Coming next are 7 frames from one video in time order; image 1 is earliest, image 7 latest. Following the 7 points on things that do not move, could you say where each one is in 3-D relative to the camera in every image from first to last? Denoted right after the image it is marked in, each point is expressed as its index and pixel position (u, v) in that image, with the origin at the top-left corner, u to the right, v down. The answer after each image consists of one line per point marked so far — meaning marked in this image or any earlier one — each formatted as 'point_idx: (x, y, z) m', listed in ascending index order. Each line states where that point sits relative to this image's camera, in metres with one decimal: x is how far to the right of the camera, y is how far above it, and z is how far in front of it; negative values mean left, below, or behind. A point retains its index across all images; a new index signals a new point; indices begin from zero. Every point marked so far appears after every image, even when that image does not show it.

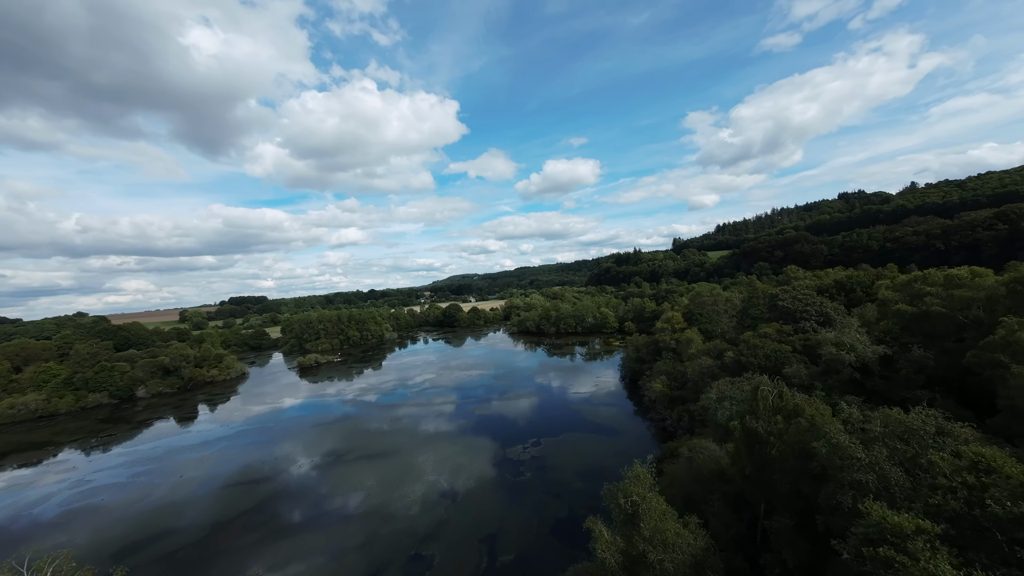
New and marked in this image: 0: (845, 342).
0: (+18.6, -3.0, +19.5) m
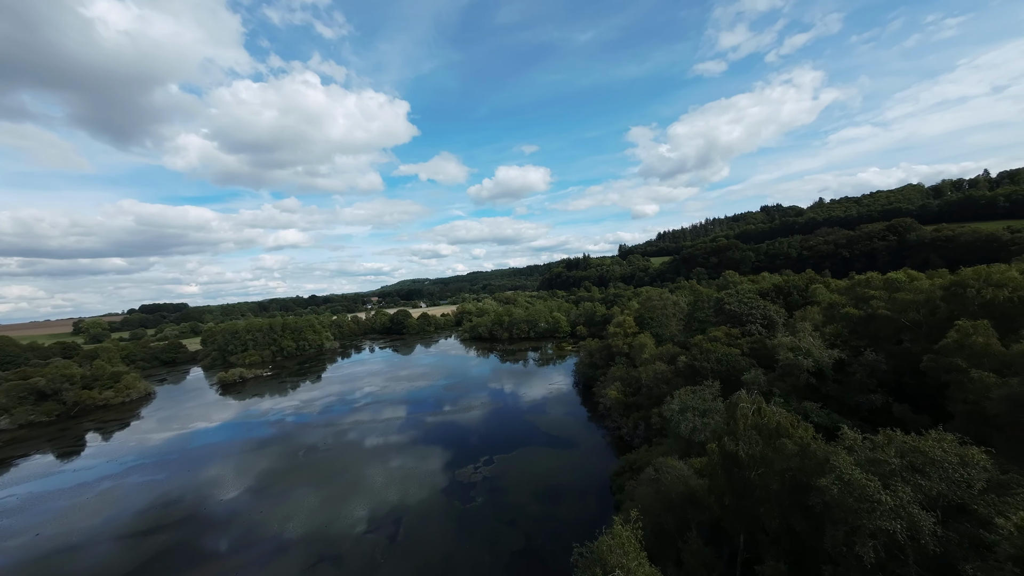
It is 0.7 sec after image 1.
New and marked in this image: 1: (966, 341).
0: (+15.9, -3.2, +19.2) m
1: (+17.2, -2.0, +13.3) m
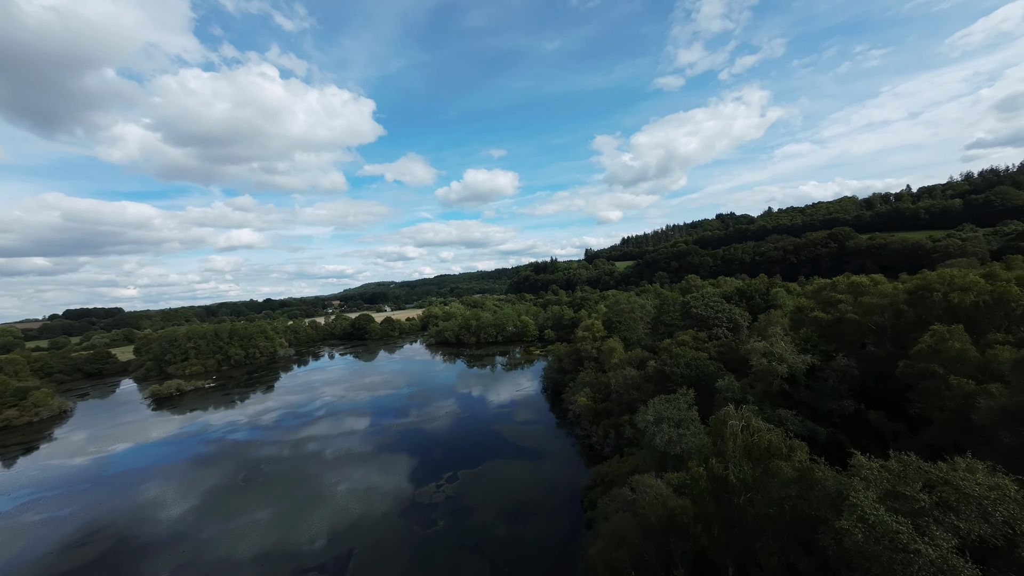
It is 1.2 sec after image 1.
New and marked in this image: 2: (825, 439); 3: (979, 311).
0: (+14.0, -3.4, +18.8) m
1: (+15.9, -2.2, +13.0) m
2: (+14.7, -7.1, +16.5) m
3: (+19.1, -0.9, +14.4) m
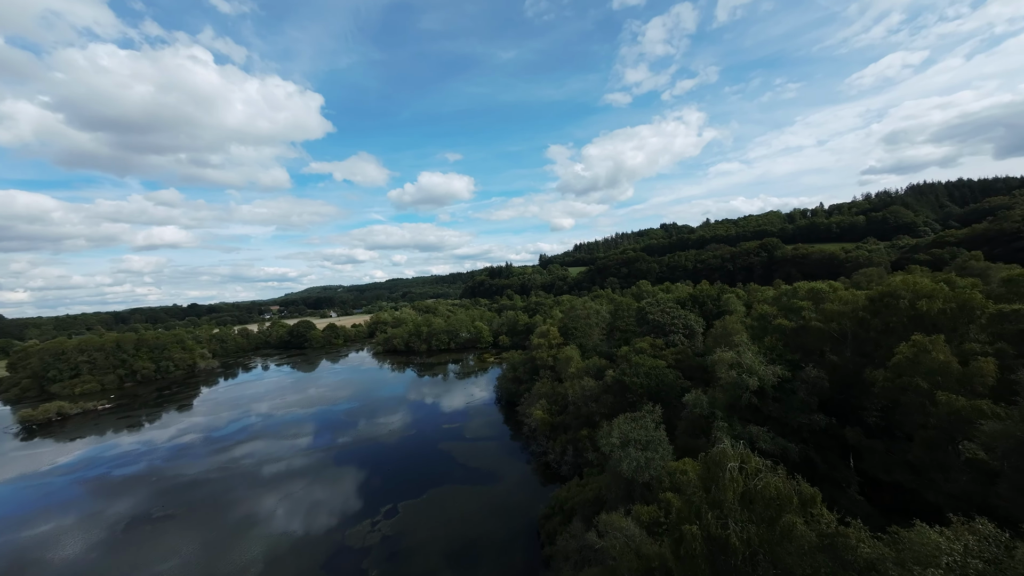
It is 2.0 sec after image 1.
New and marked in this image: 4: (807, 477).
0: (+11.5, -3.7, +17.6) m
1: (+14.1, -2.4, +12.1) m
2: (+12.5, -7.4, +15.4) m
3: (+17.1, -1.2, +13.8) m
4: (+12.8, -8.2, +15.5) m
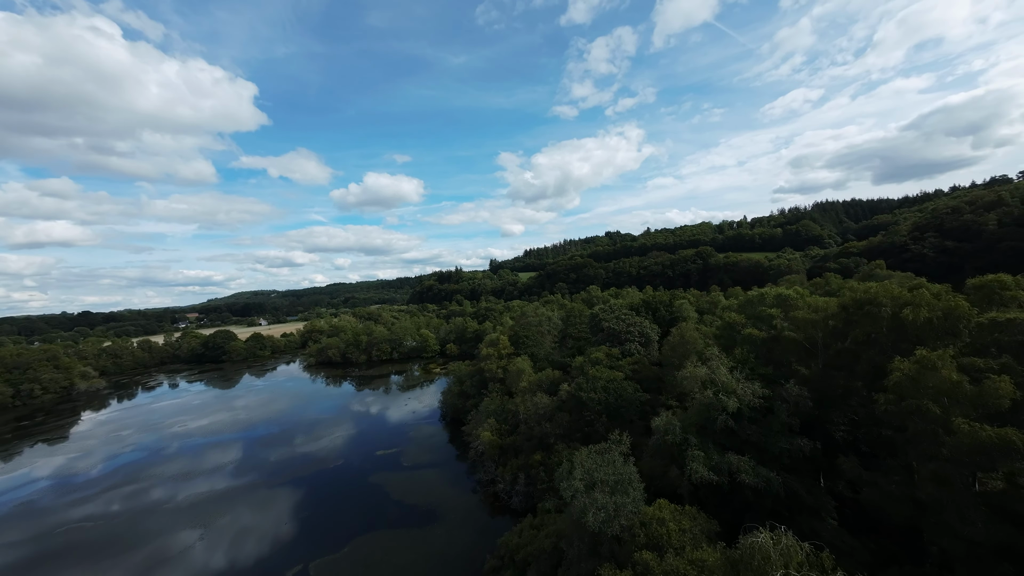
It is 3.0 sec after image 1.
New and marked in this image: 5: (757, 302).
0: (+8.9, -4.0, +15.4) m
1: (+12.3, -2.6, +10.4) m
2: (+10.2, -7.6, +13.3) m
3: (+15.0, -1.5, +12.6) m
4: (+10.6, -8.5, +13.5) m
5: (+13.5, -0.8, +19.5) m
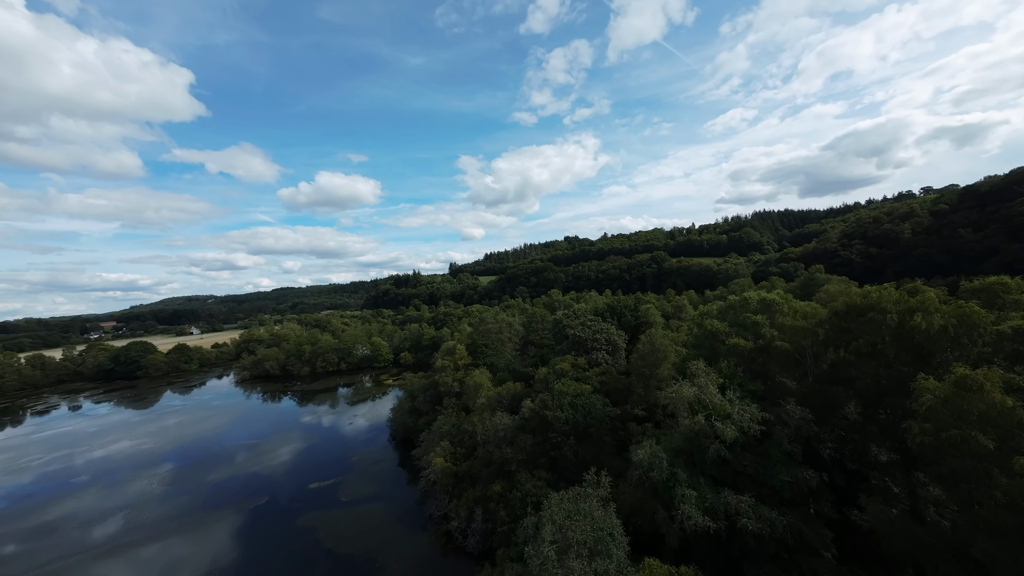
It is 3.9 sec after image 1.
0: (+7.2, -4.2, +13.1) m
1: (+11.1, -2.7, +8.5) m
2: (+8.7, -7.8, +11.1) m
3: (+13.5, -1.6, +11.0) m
4: (+9.1, -8.6, +11.3) m
5: (+11.3, -1.0, +17.7) m
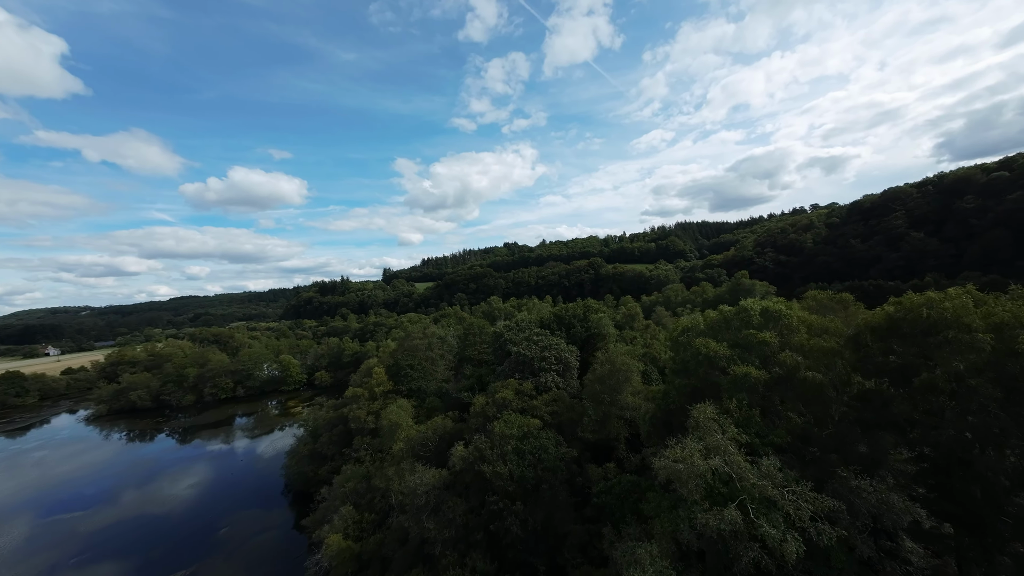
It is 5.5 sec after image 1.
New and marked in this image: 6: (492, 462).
0: (+5.2, -4.4, +8.4) m
1: (+9.7, -2.8, +4.5) m
2: (+7.0, -8.0, +6.6) m
3: (+11.7, -1.7, +7.4) m
4: (+7.3, -8.8, +6.8) m
5: (+8.3, -1.3, +13.6) m
6: (-0.9, -7.9, +16.0) m
